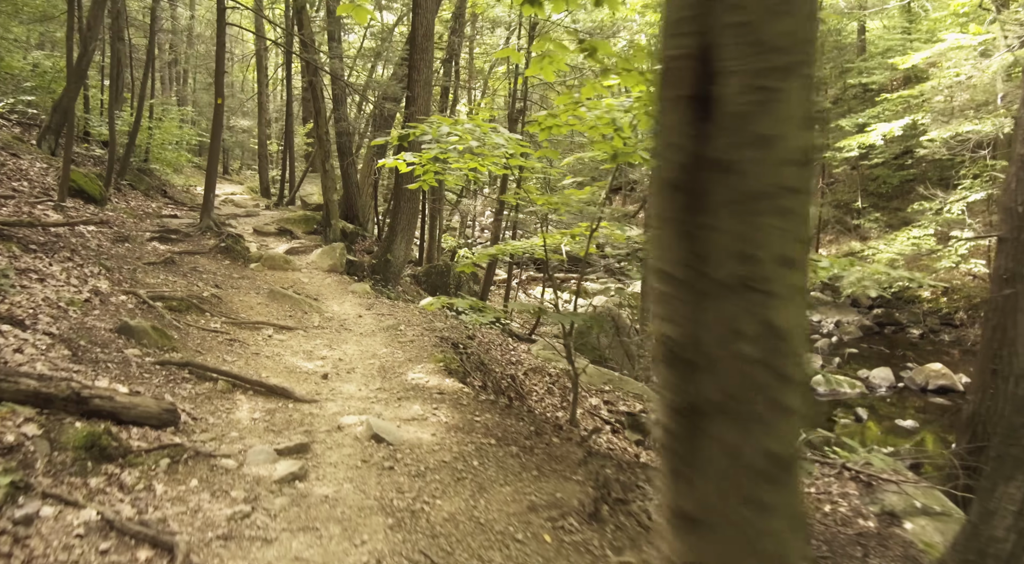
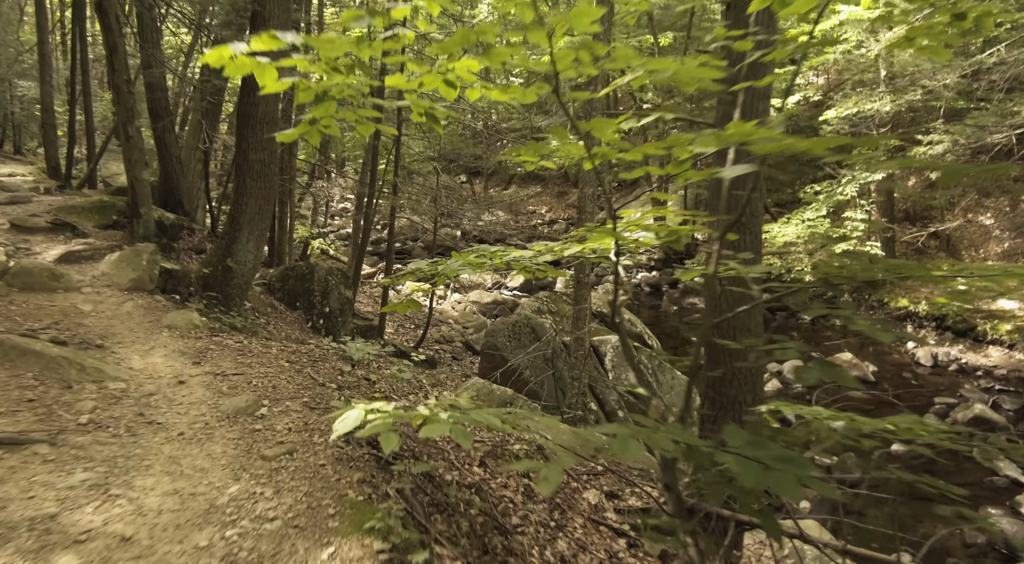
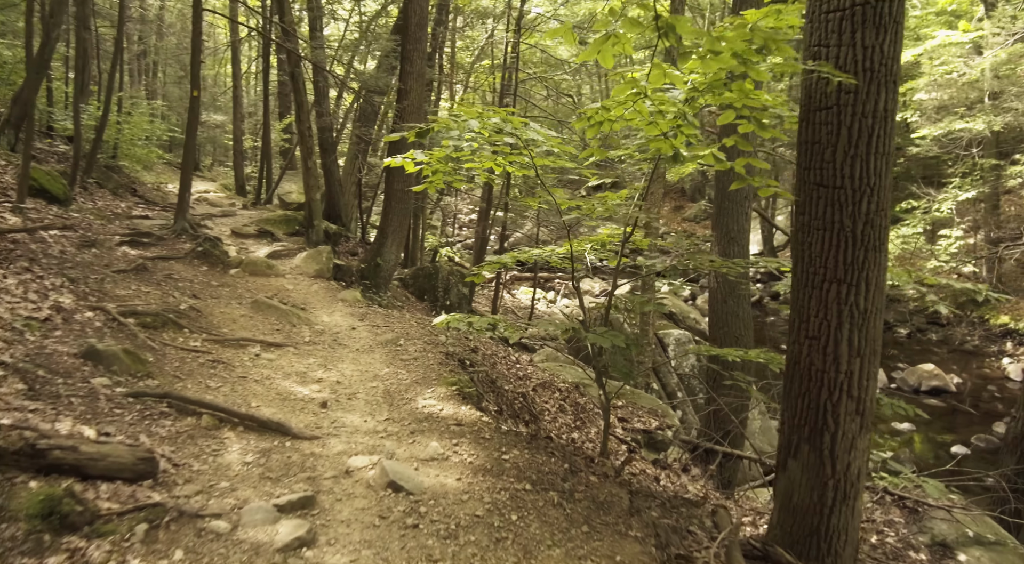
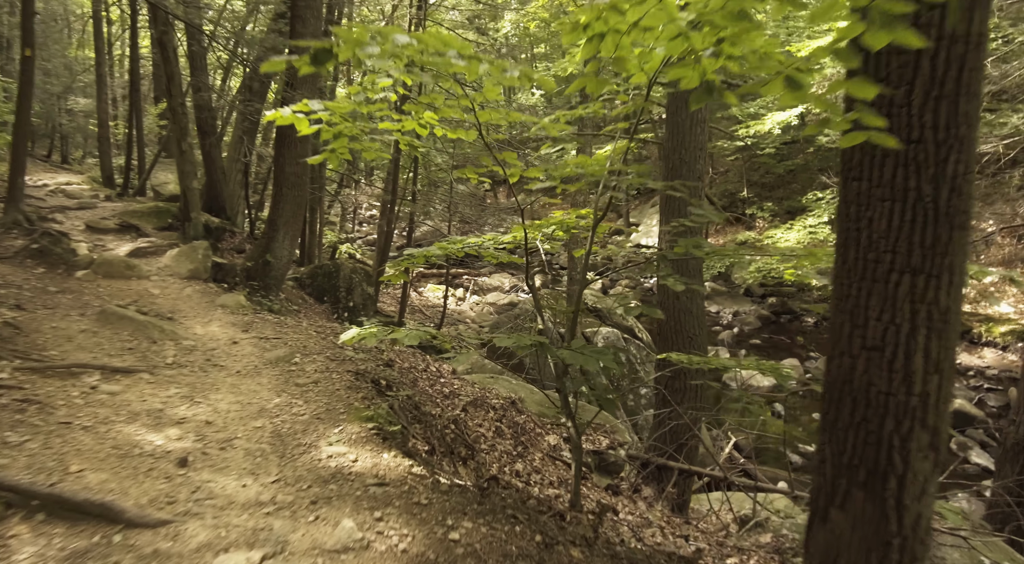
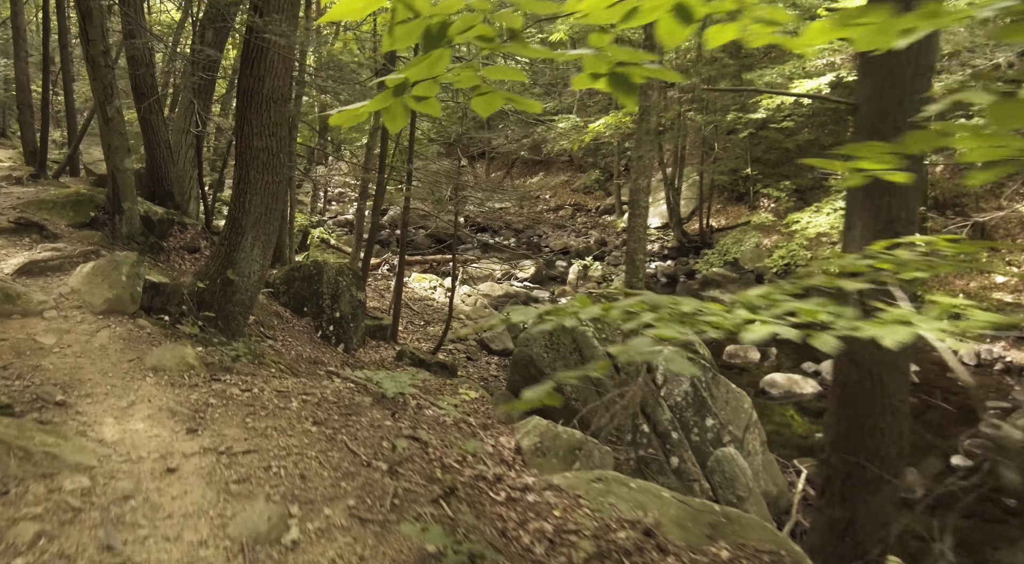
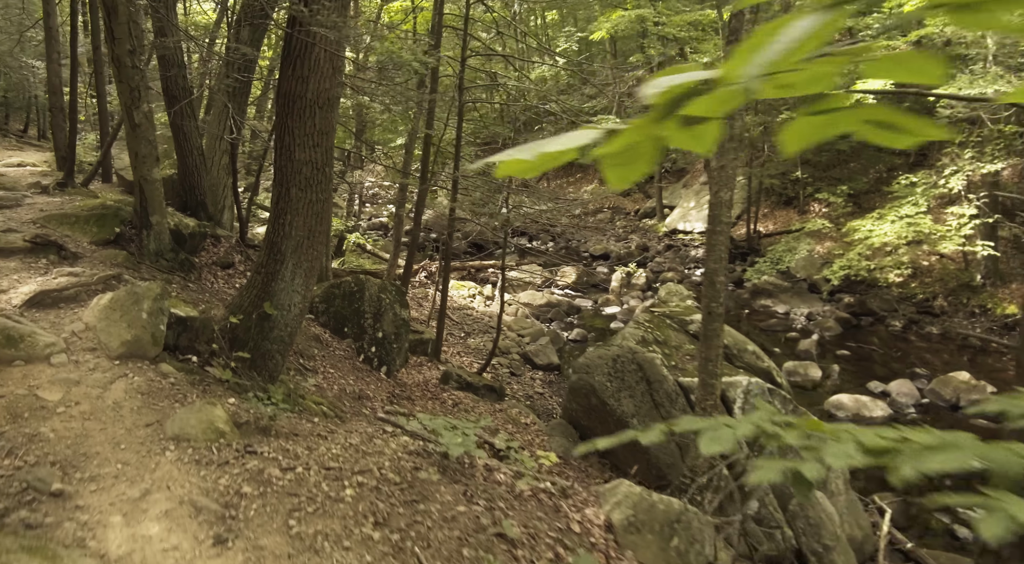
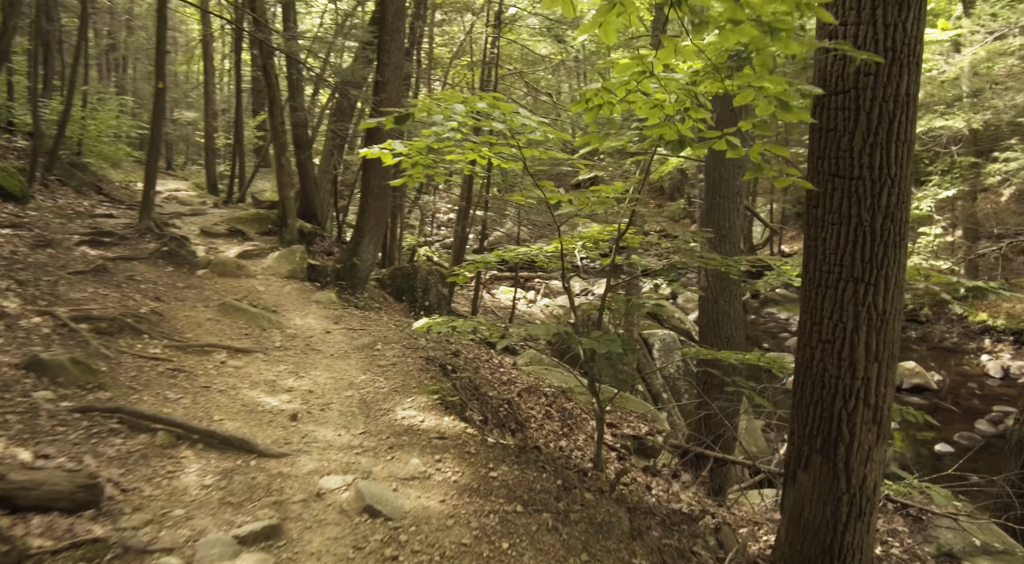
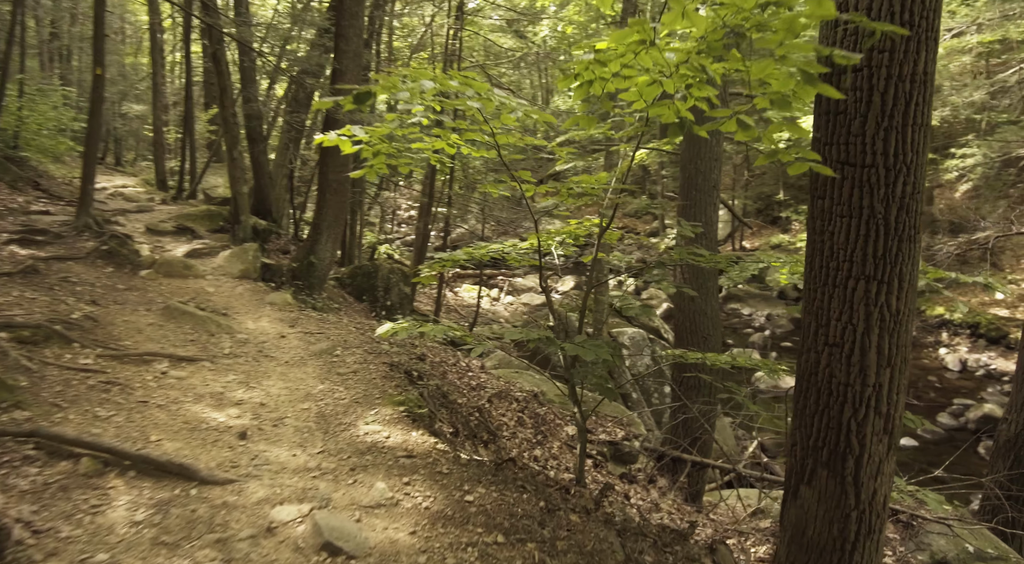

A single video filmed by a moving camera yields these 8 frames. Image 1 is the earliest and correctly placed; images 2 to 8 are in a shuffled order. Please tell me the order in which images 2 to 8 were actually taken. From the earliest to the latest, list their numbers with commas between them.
3, 7, 8, 4, 2, 5, 6
